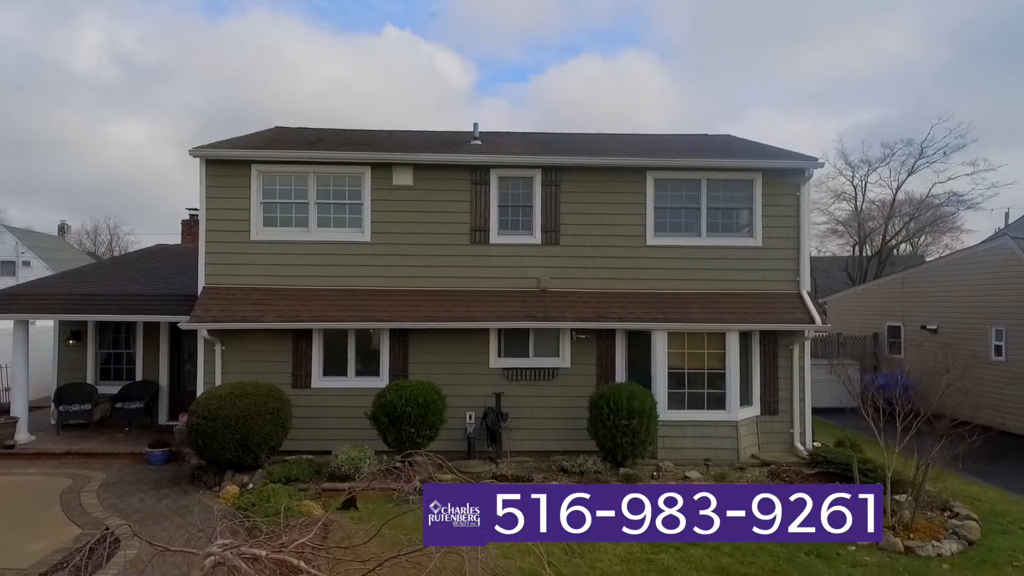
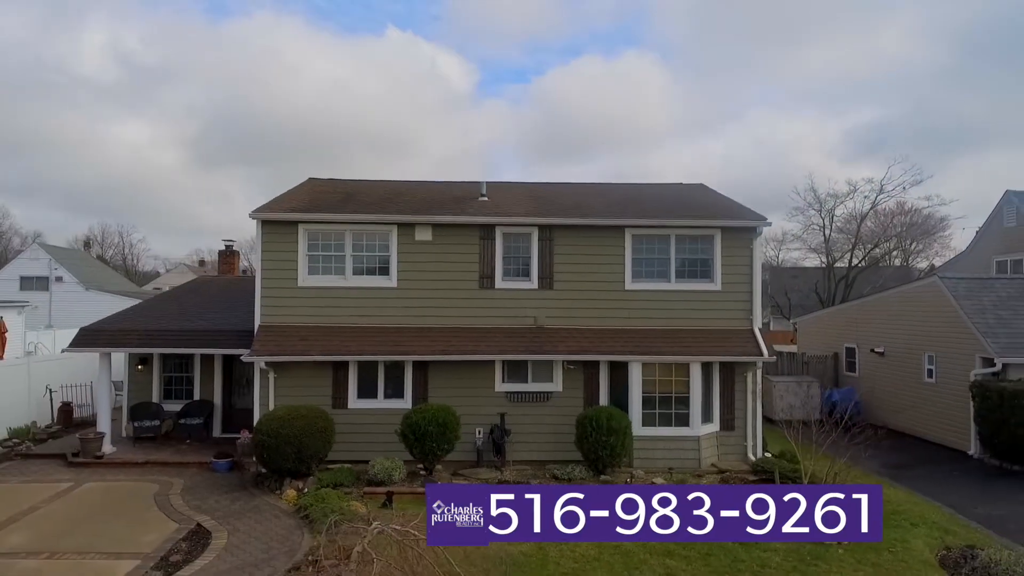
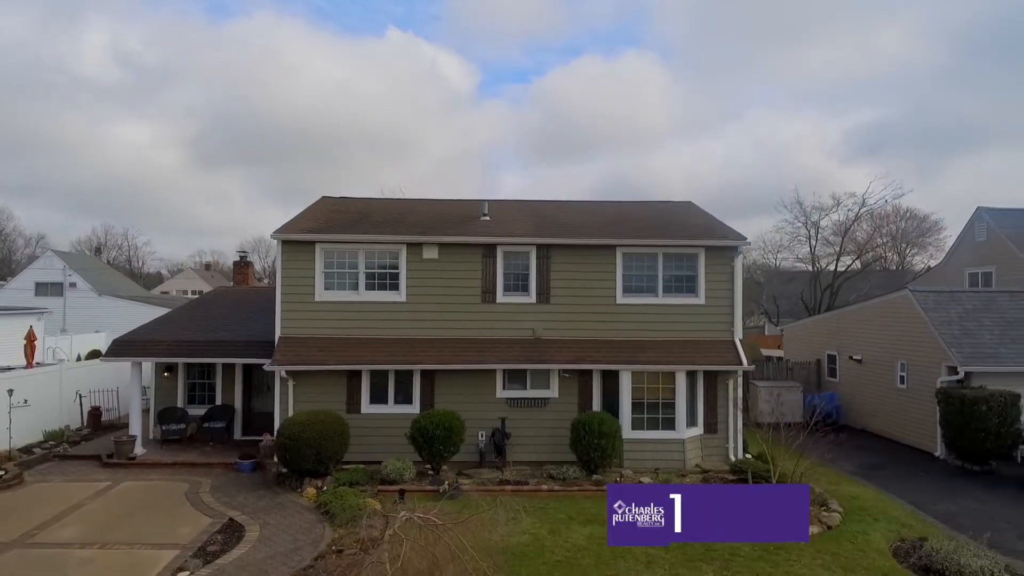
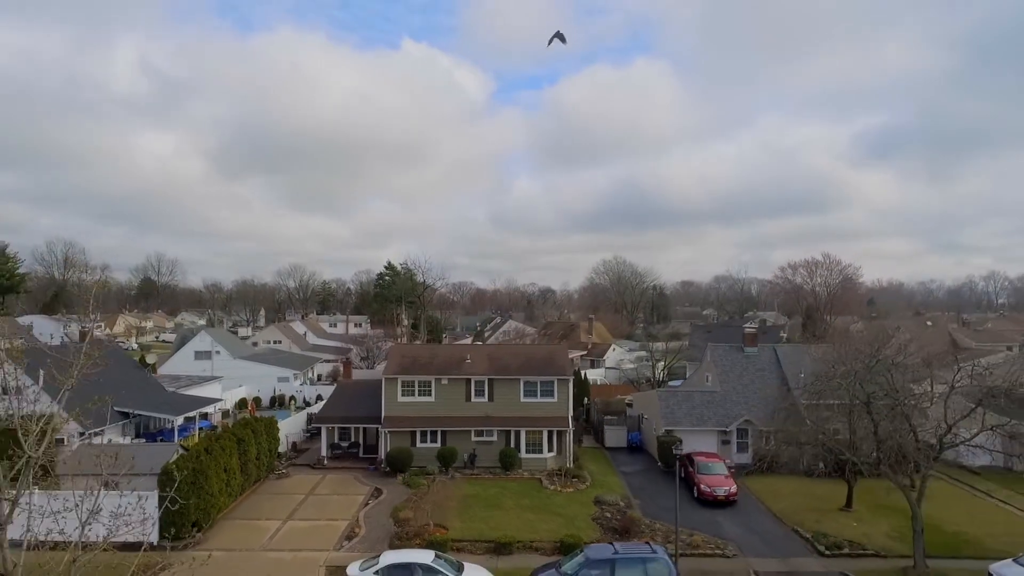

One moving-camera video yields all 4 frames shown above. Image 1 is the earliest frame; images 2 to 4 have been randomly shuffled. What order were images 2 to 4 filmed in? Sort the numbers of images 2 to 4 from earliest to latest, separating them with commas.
2, 3, 4
